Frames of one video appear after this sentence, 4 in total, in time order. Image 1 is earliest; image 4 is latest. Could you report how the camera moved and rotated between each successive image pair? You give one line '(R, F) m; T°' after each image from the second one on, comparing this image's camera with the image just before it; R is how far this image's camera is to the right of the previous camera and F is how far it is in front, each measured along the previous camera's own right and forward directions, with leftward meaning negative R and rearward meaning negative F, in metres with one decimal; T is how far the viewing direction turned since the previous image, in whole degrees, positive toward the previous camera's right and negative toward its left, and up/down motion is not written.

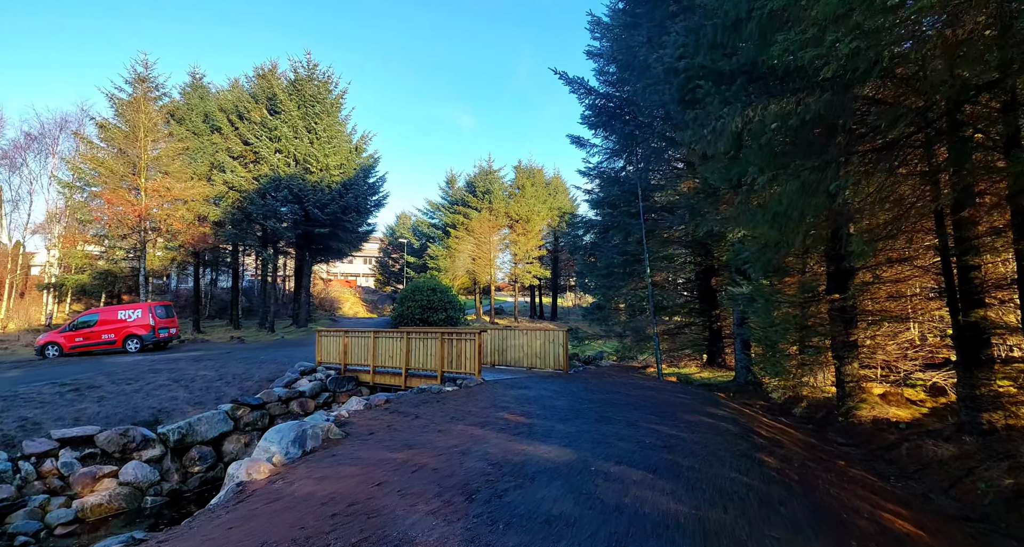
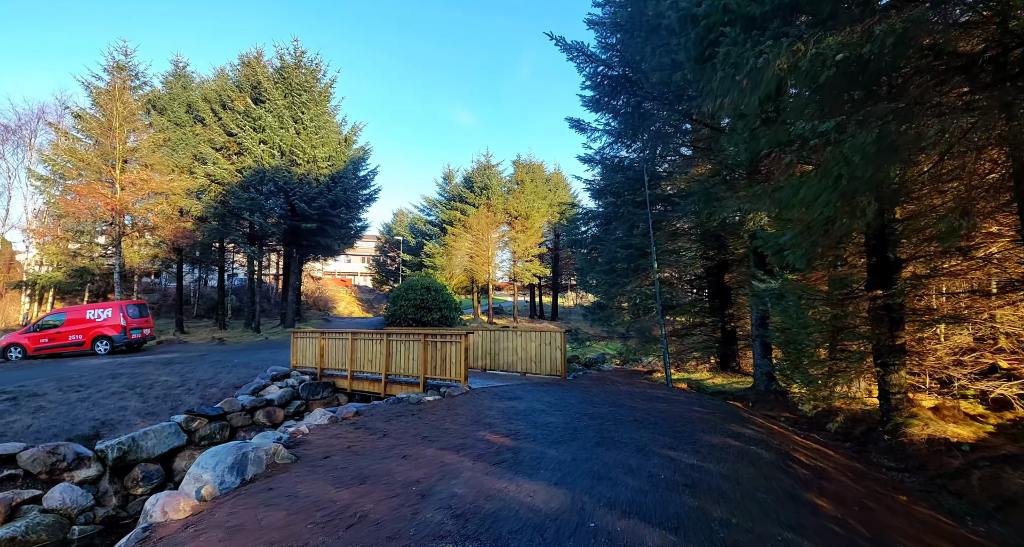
(+0.2, +1.0) m; 0°
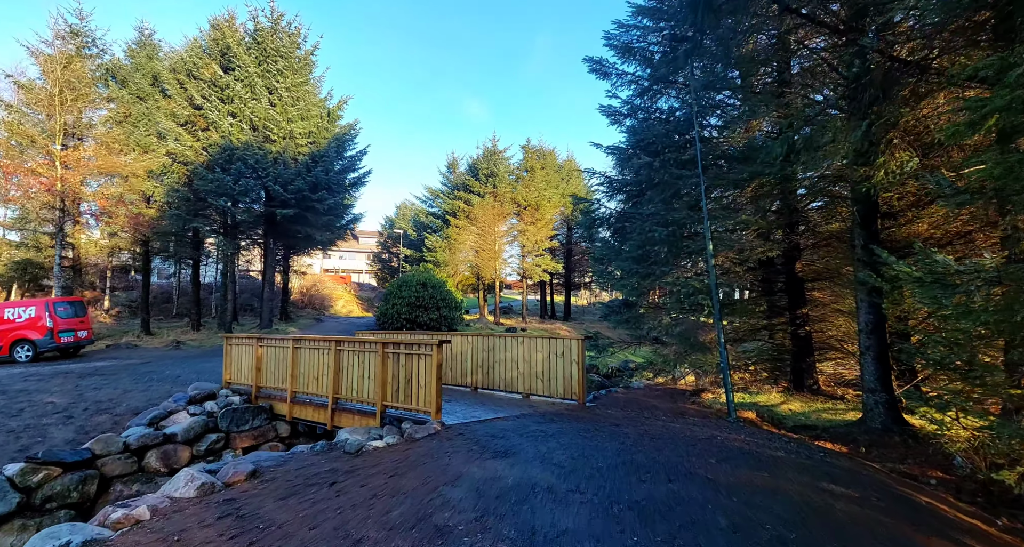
(+0.2, +2.7) m; -2°
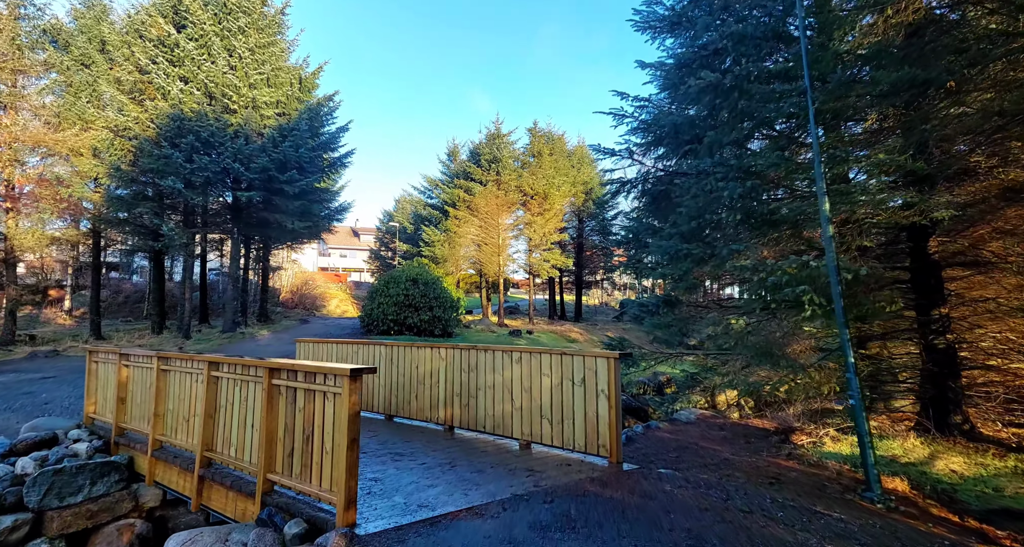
(+0.2, +2.7) m; -1°
